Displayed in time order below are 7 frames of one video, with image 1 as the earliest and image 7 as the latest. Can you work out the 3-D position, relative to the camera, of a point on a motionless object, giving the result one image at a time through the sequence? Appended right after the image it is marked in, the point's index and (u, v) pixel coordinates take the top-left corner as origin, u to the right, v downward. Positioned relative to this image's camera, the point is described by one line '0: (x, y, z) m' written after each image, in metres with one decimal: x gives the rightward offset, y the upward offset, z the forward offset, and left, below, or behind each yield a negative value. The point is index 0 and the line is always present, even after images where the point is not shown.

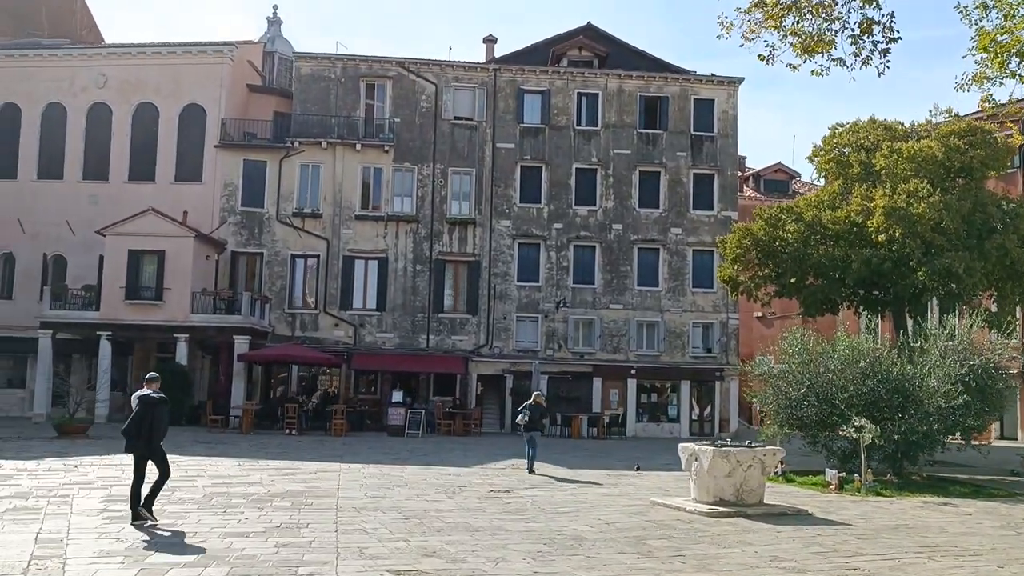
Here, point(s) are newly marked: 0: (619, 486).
0: (+1.8, -3.4, +16.9) m
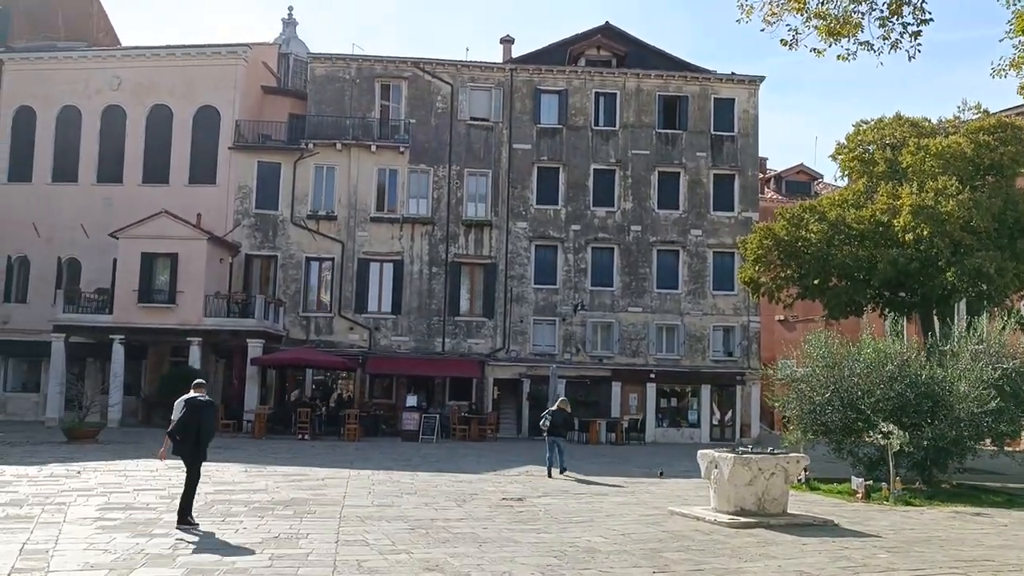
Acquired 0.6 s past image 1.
0: (+2.0, -3.4, +16.3) m
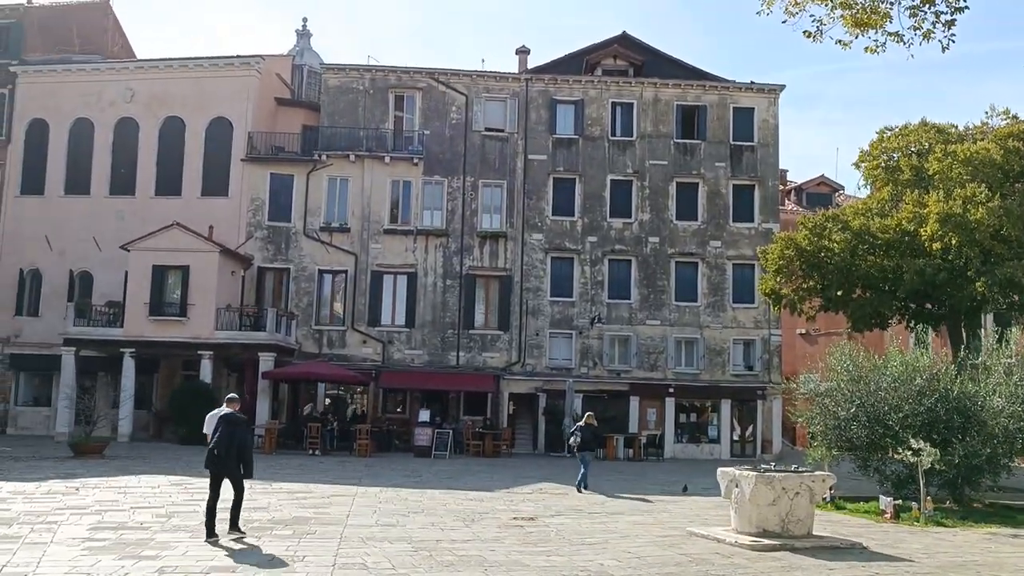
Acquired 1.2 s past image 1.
0: (+2.2, -3.5, +15.7) m
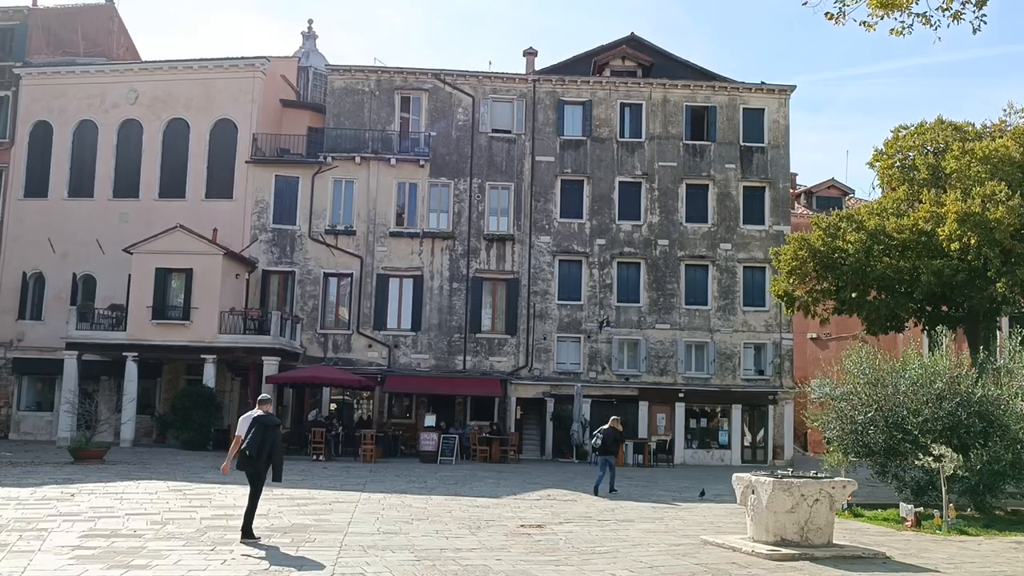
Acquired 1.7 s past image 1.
0: (+2.3, -3.5, +15.2) m
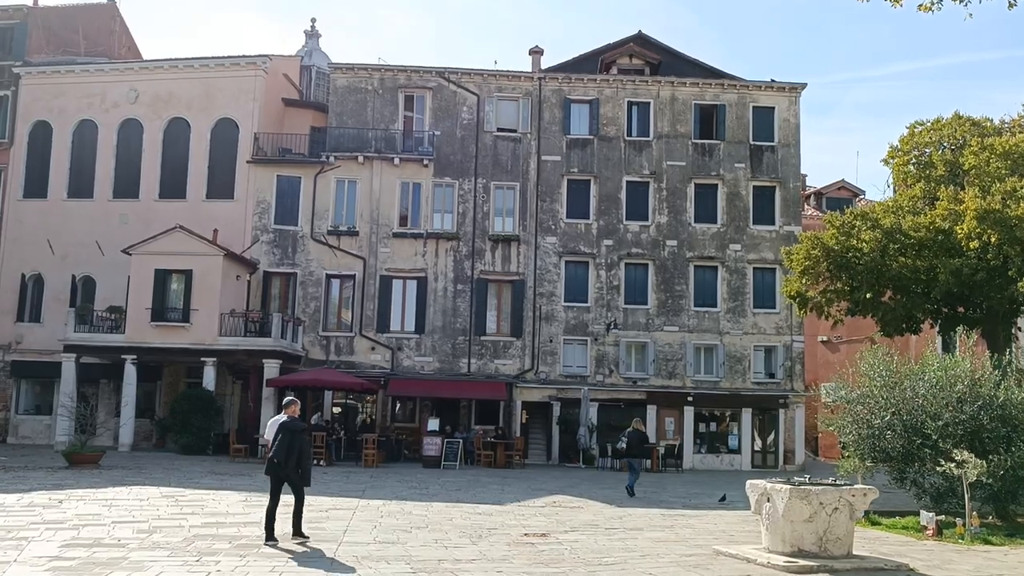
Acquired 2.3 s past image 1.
0: (+2.4, -3.5, +14.6) m
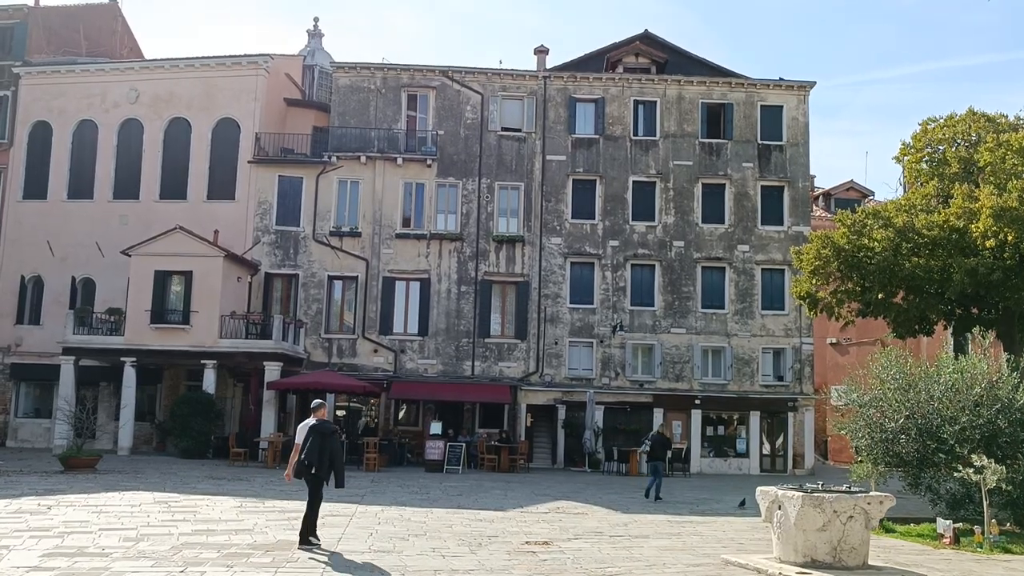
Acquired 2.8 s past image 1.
0: (+2.4, -3.5, +14.1) m
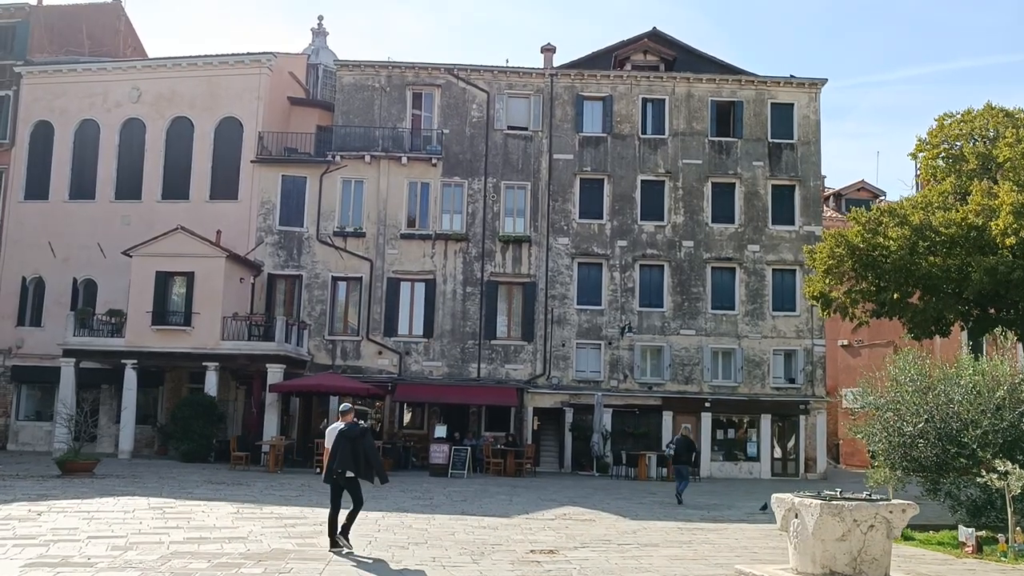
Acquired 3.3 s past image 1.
0: (+2.4, -3.5, +13.5) m
